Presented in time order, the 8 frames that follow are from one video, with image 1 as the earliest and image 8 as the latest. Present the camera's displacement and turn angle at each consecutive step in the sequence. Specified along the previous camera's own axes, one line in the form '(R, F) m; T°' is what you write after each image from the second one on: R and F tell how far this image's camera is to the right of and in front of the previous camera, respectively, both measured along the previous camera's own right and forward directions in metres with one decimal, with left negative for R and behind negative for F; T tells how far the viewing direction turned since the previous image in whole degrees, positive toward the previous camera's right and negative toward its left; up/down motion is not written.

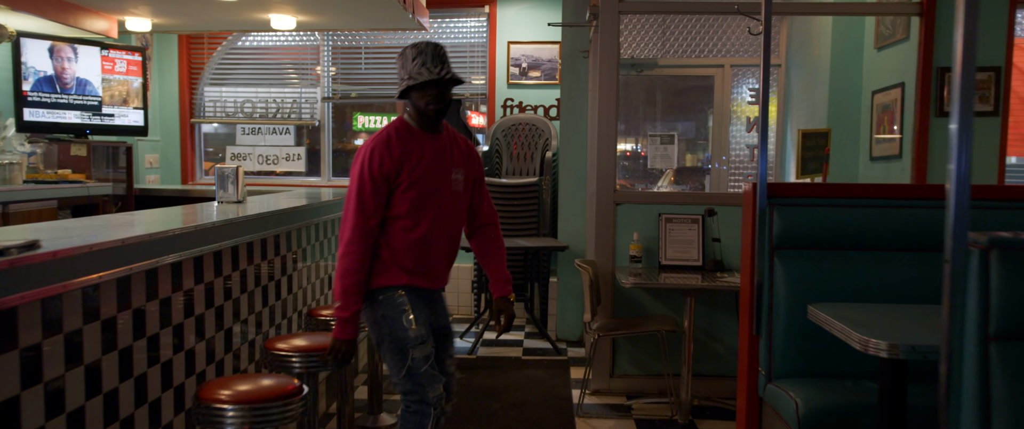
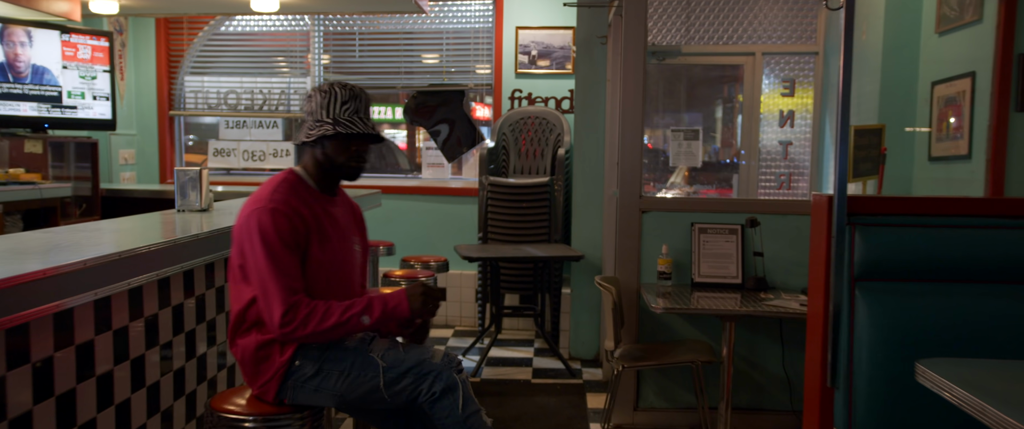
(0.0, +0.6) m; 0°
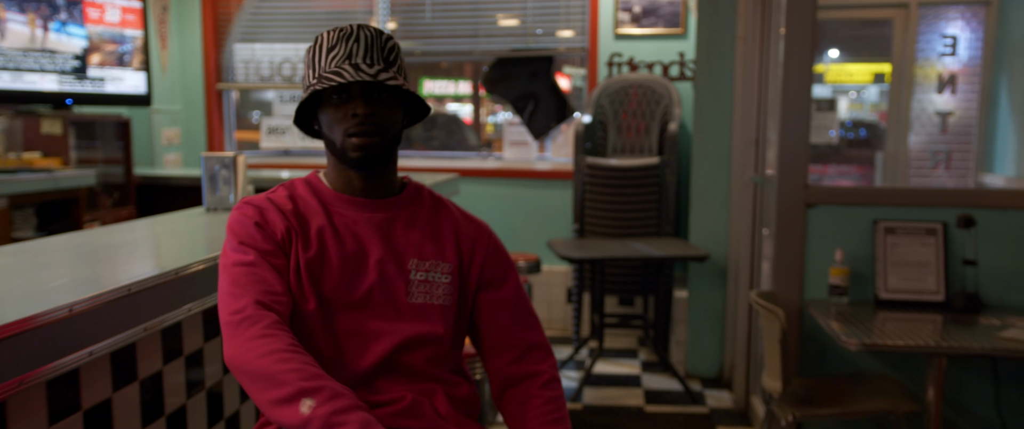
(-0.2, +0.8) m; -4°
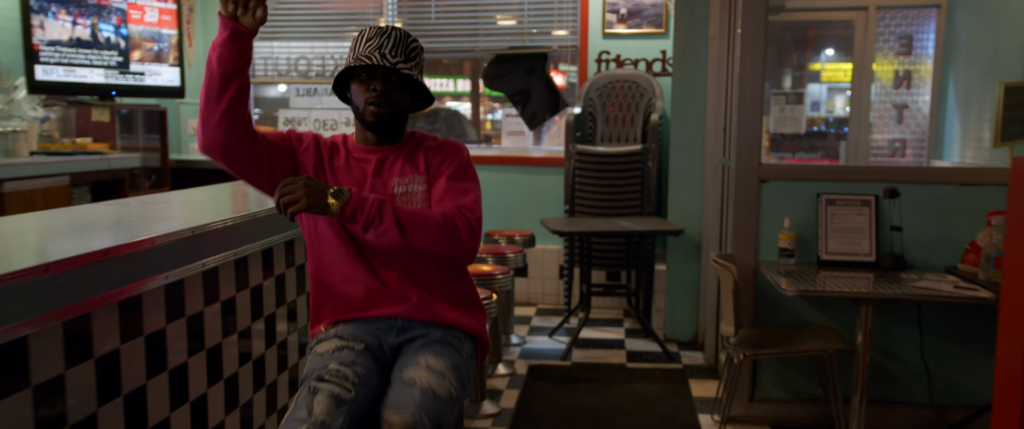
(0.0, -0.5) m; 0°
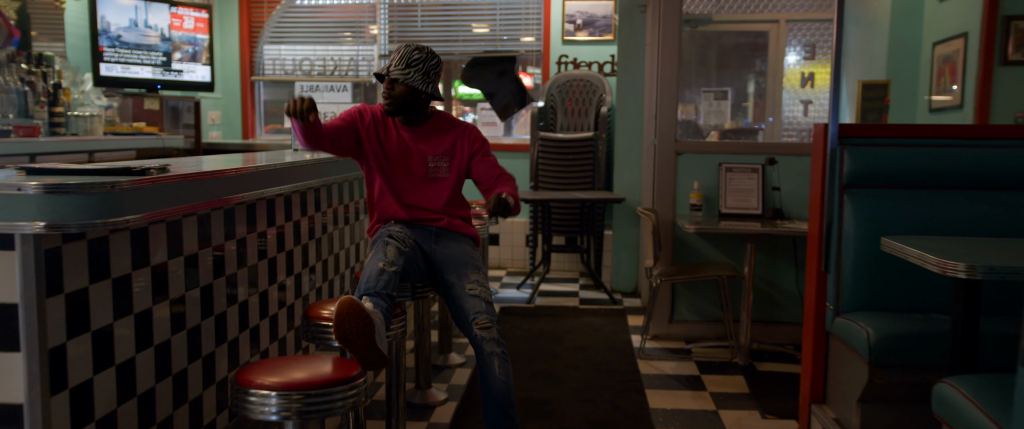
(0.0, -1.0) m; +2°
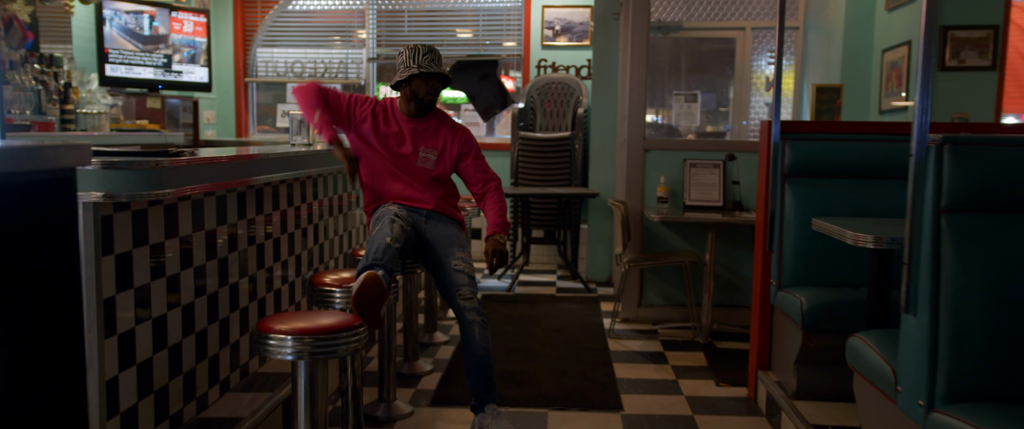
(0.0, -0.3) m; +1°
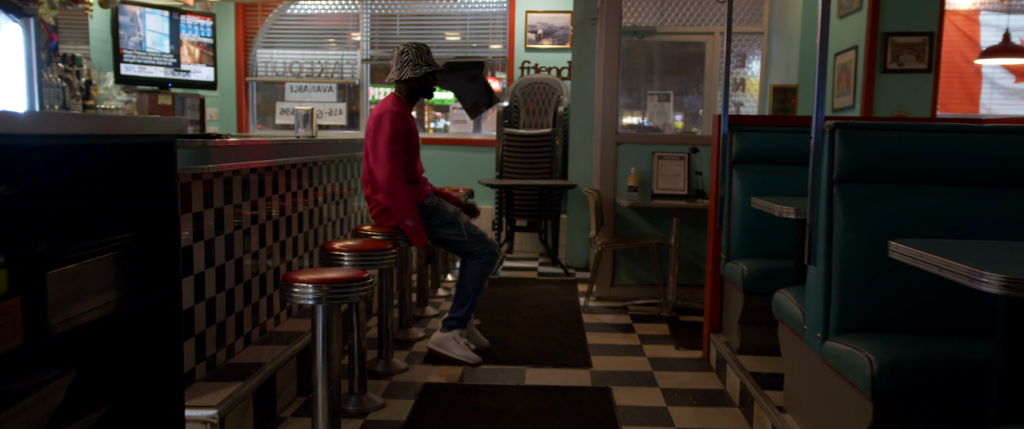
(0.0, -0.5) m; +1°
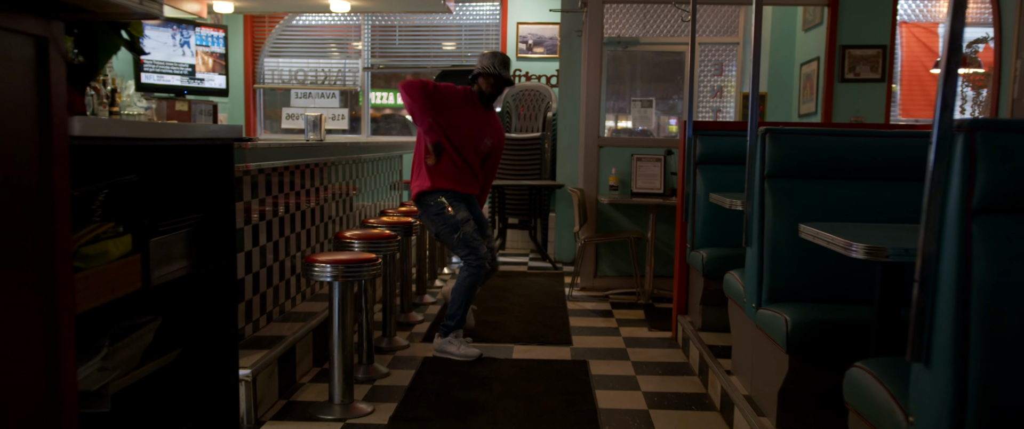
(0.0, -0.5) m; 0°
